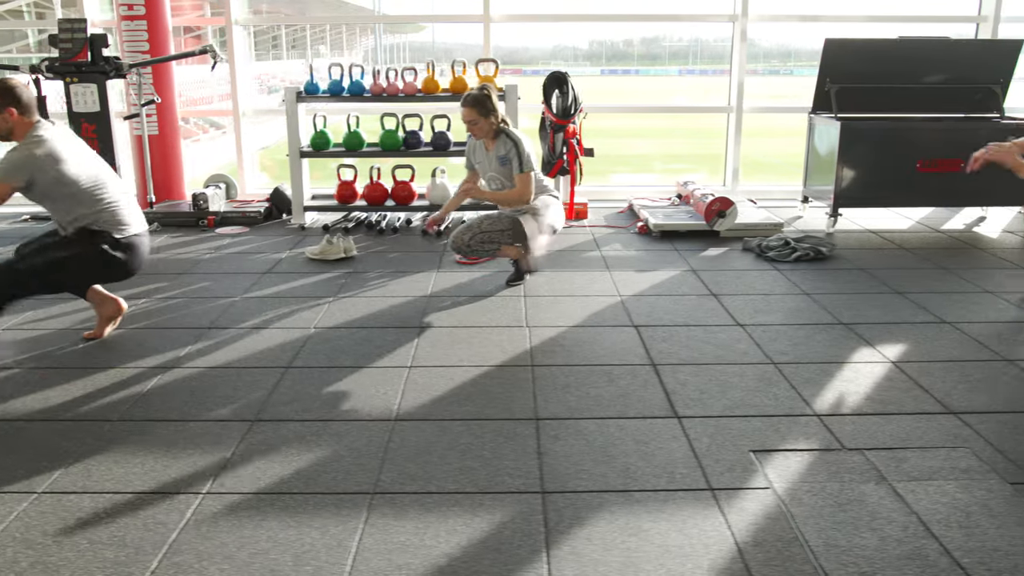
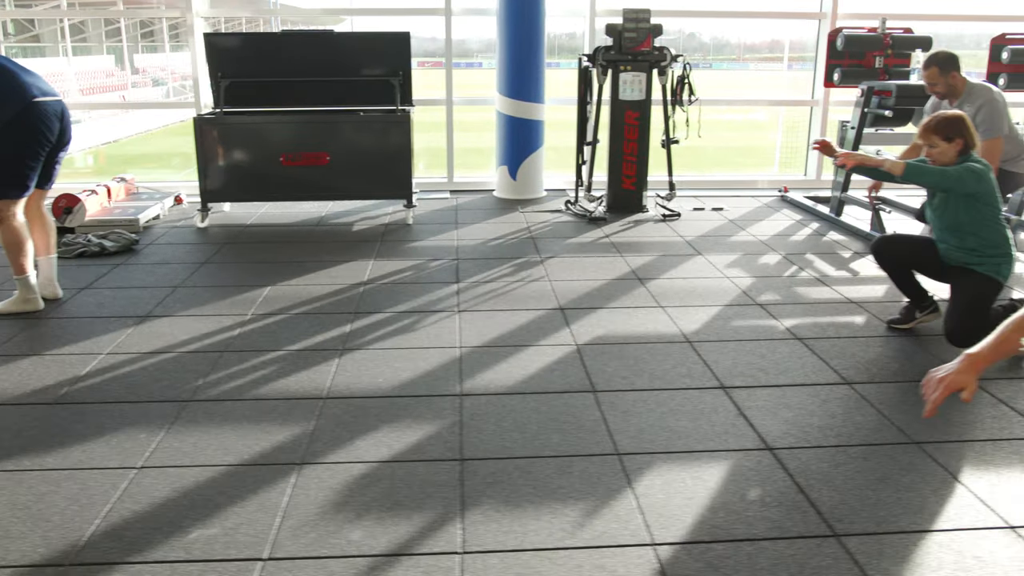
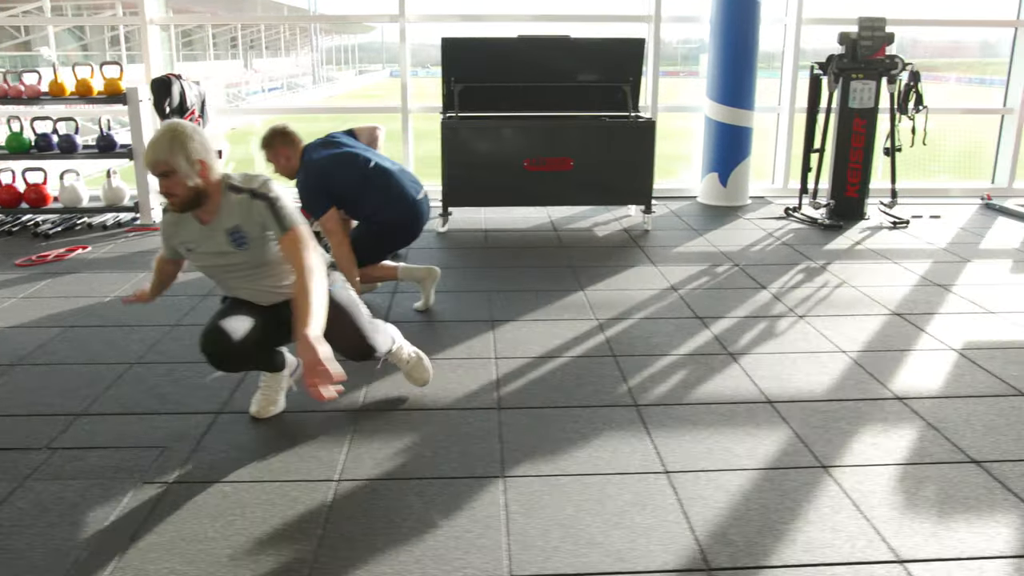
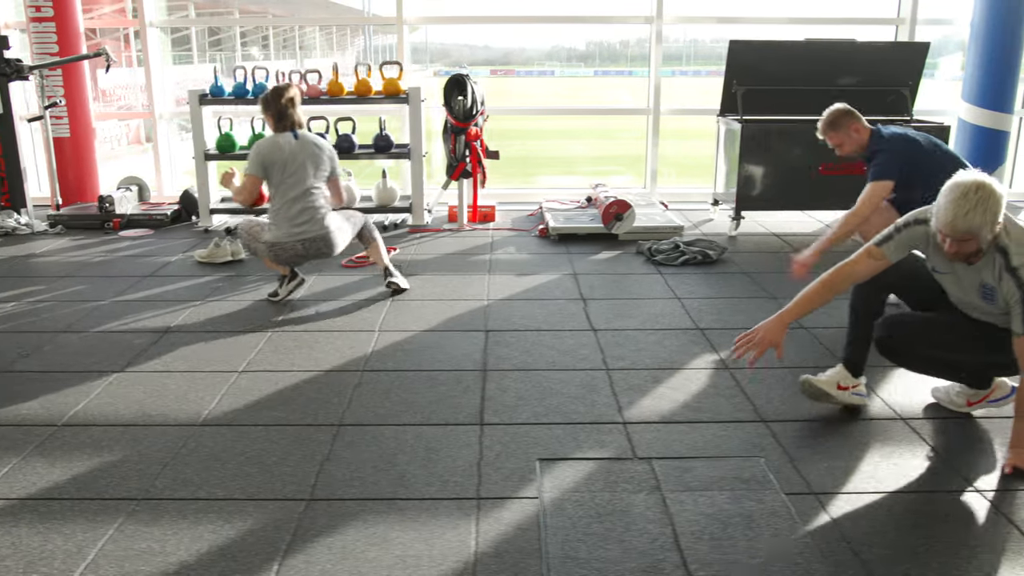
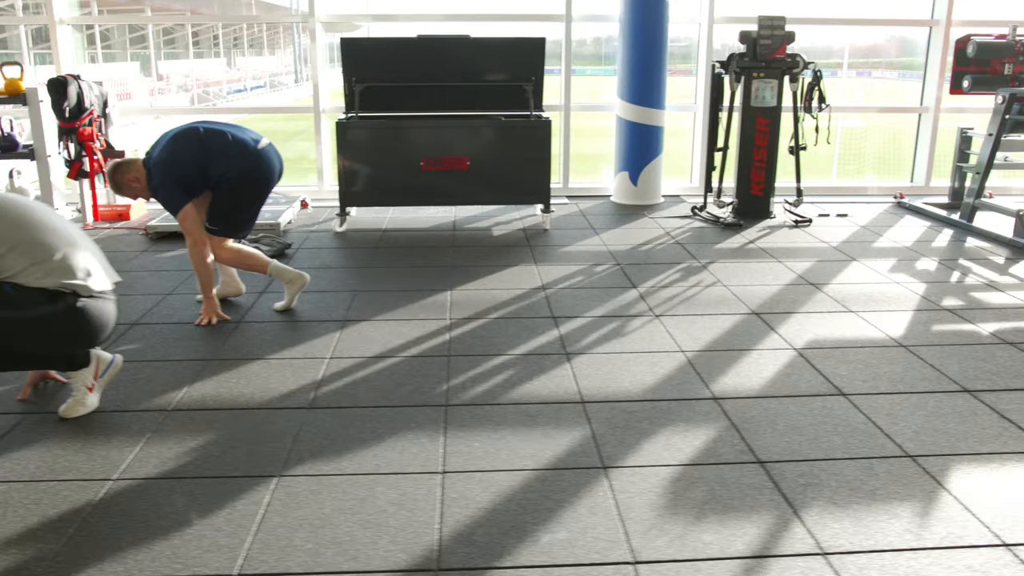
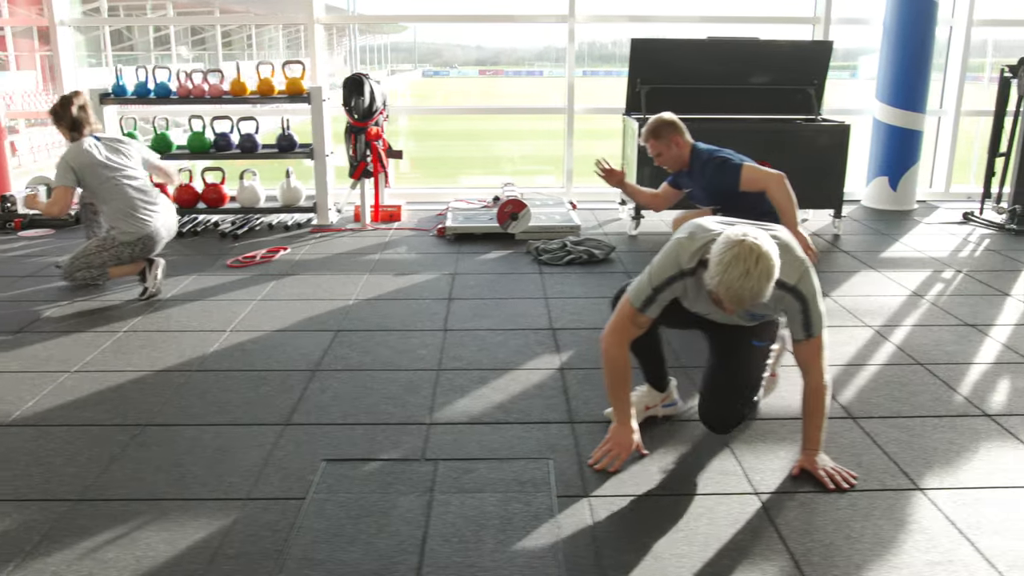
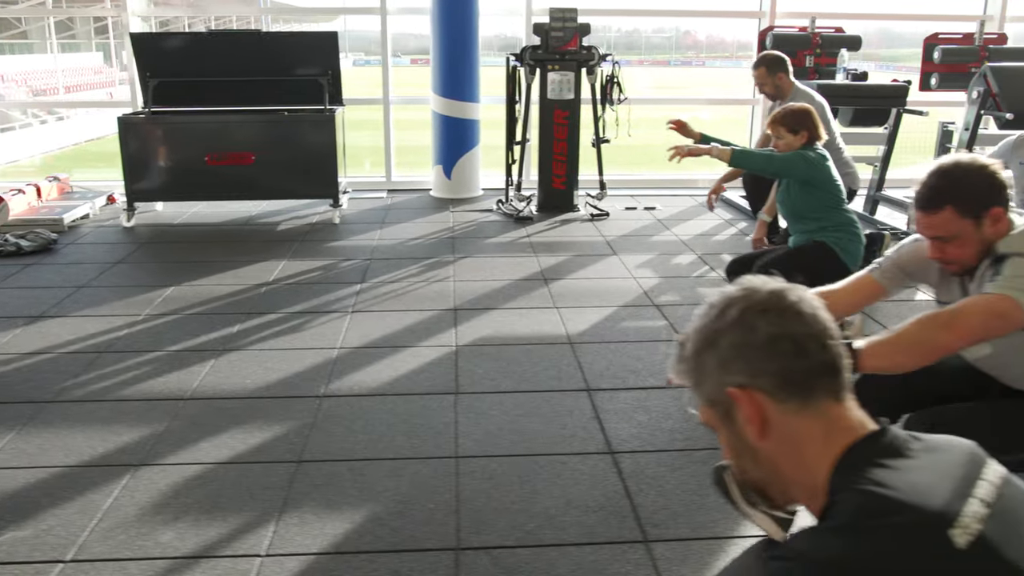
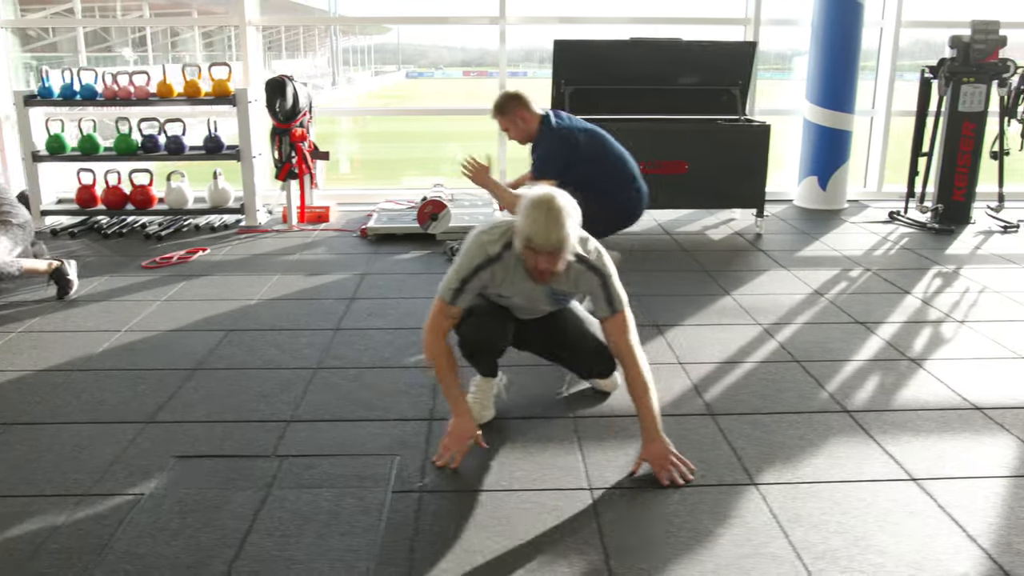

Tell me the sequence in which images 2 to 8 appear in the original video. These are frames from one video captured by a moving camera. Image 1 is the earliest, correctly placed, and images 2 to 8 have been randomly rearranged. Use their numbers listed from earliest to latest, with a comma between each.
4, 6, 8, 3, 5, 2, 7
